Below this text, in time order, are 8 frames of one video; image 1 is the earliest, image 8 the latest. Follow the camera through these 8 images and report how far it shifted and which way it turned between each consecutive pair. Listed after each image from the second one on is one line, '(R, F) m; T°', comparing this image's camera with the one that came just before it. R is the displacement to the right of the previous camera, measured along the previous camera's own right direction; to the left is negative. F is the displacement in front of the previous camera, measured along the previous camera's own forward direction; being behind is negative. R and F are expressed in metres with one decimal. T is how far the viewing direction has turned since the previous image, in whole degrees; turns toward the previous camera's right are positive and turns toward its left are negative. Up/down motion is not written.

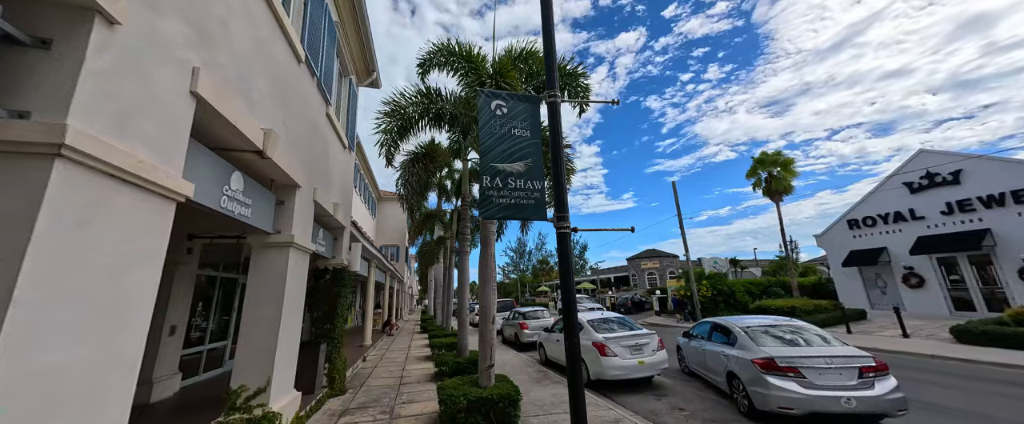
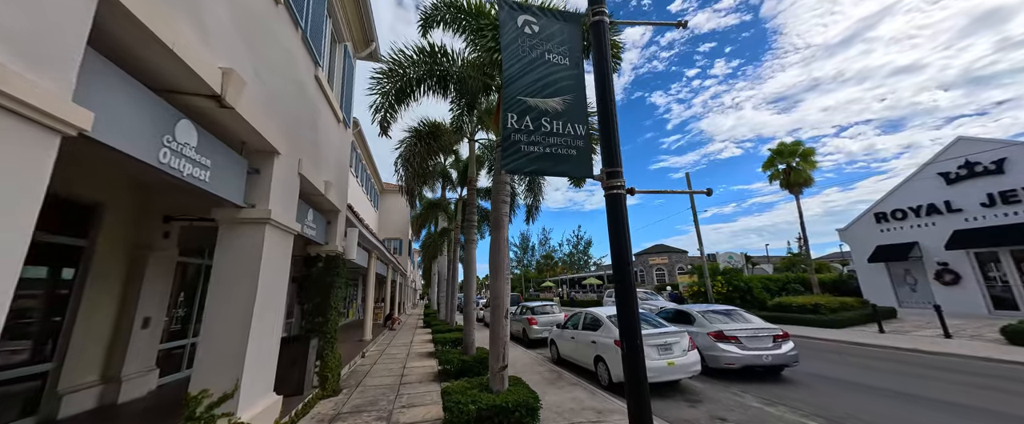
(-0.2, +0.8) m; -1°
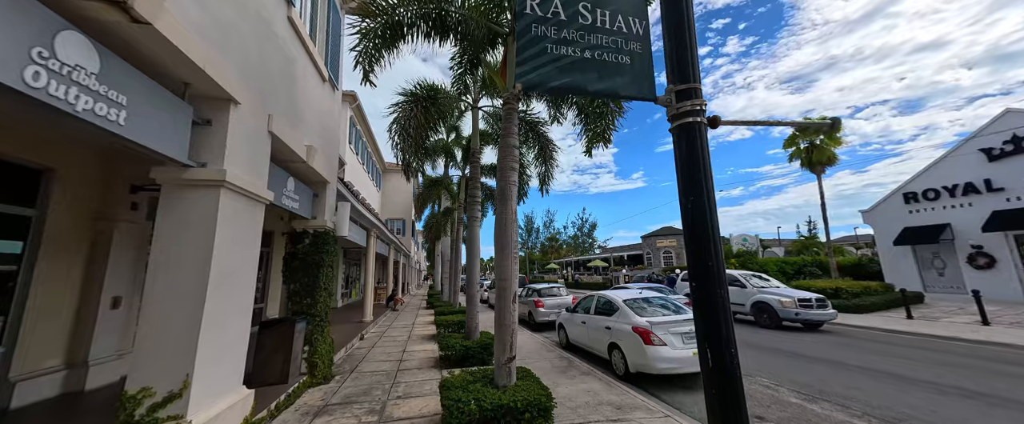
(-0.1, +0.7) m; -1°
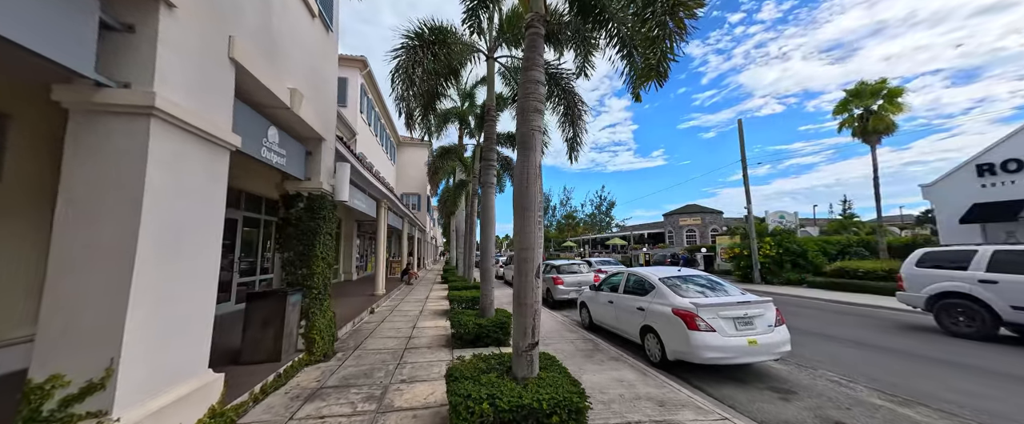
(-0.1, +0.9) m; -3°
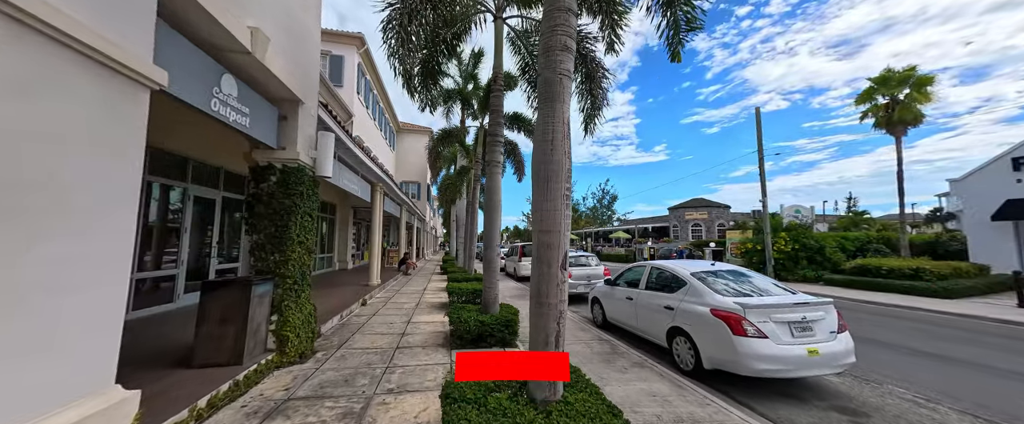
(-0.1, +0.8) m; 0°
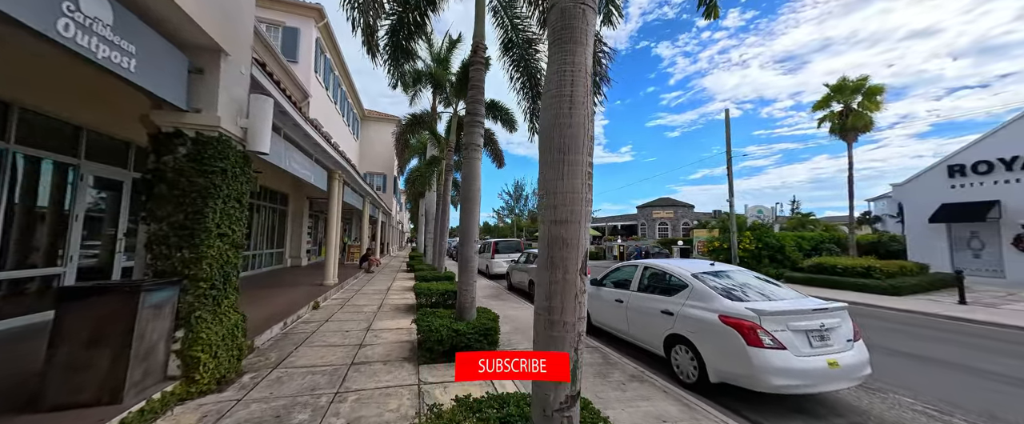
(-0.2, +0.7) m; +5°
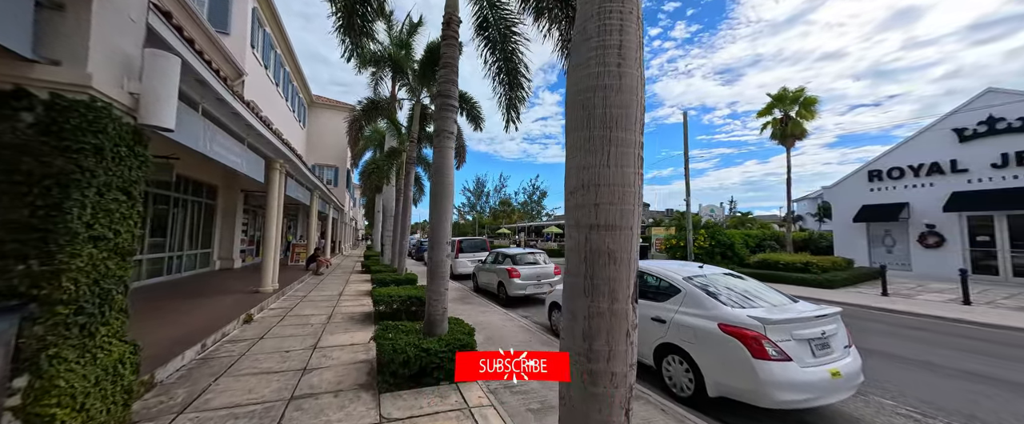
(-0.2, +0.6) m; +7°
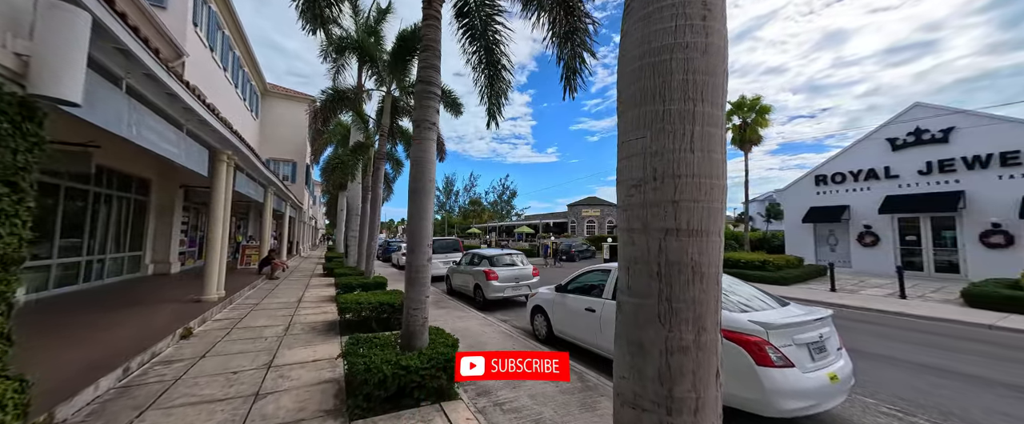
(-0.2, +0.4) m; +6°
